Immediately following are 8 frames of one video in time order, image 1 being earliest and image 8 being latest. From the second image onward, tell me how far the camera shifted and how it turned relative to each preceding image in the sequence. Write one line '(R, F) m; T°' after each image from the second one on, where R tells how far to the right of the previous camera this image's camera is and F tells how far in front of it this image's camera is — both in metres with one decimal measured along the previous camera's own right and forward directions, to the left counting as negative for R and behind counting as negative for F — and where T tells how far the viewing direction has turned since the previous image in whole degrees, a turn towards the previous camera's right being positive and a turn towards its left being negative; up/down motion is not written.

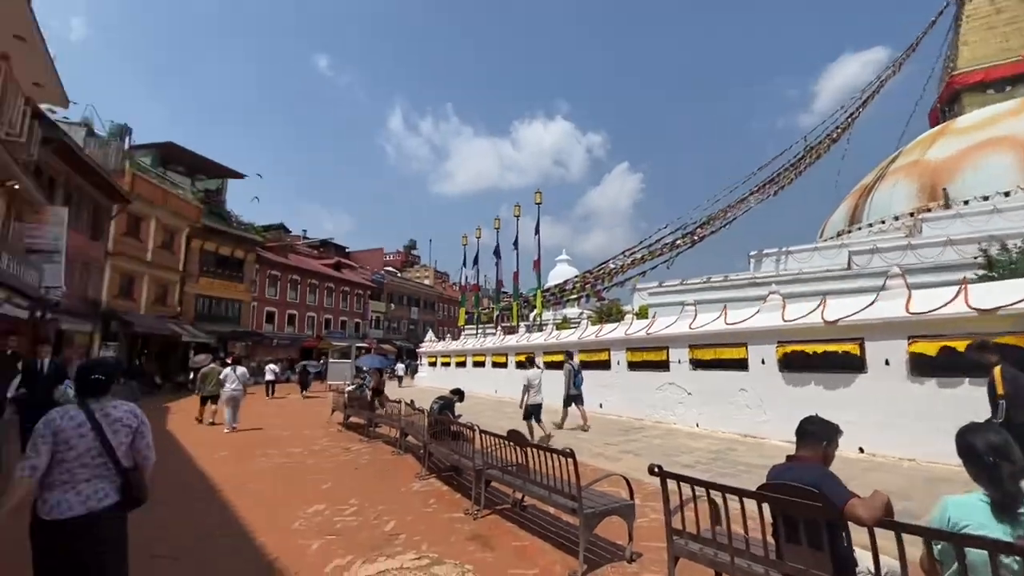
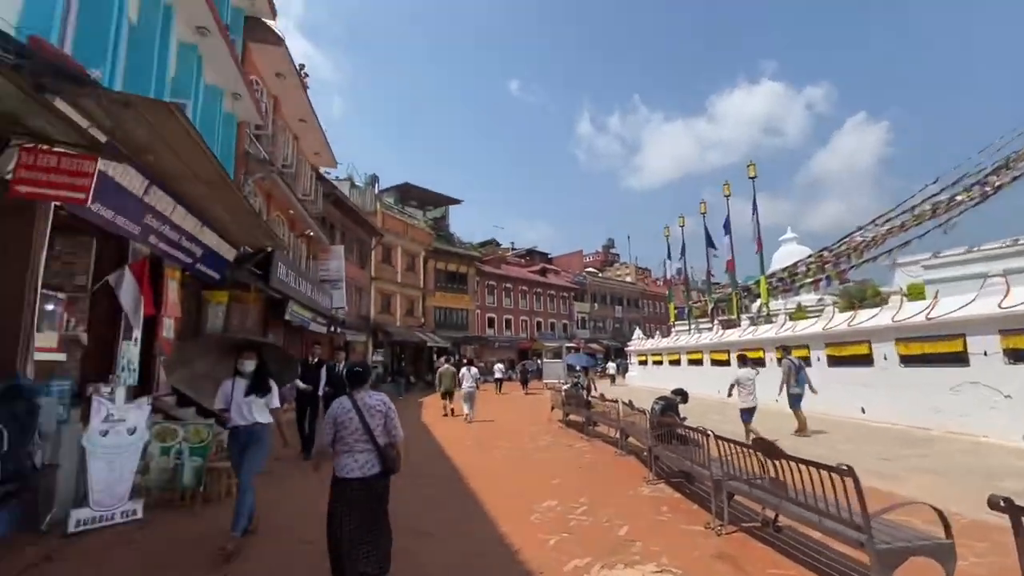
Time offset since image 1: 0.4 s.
(-0.2, +0.2) m; -24°
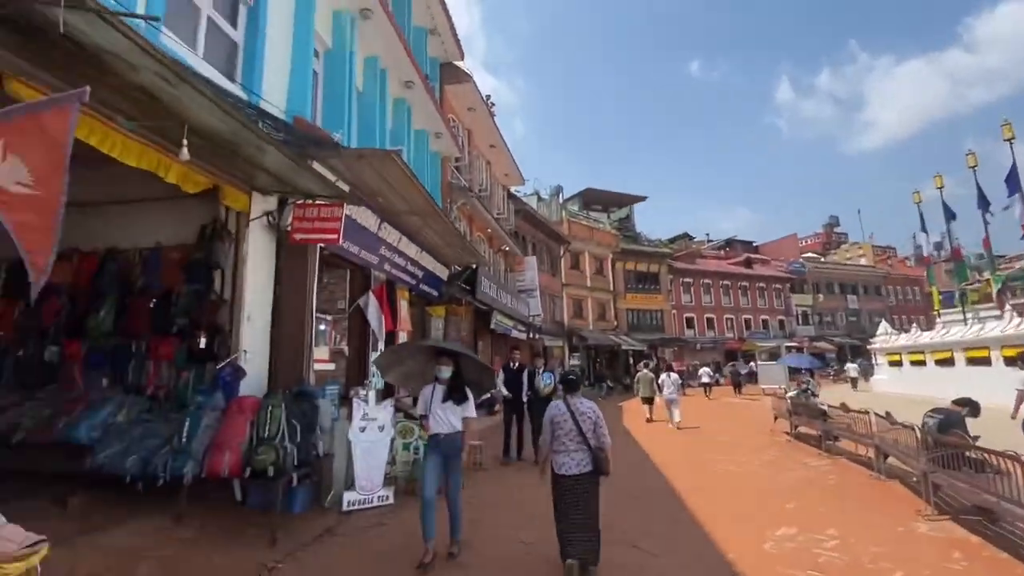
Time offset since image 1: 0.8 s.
(-0.1, +0.2) m; -23°
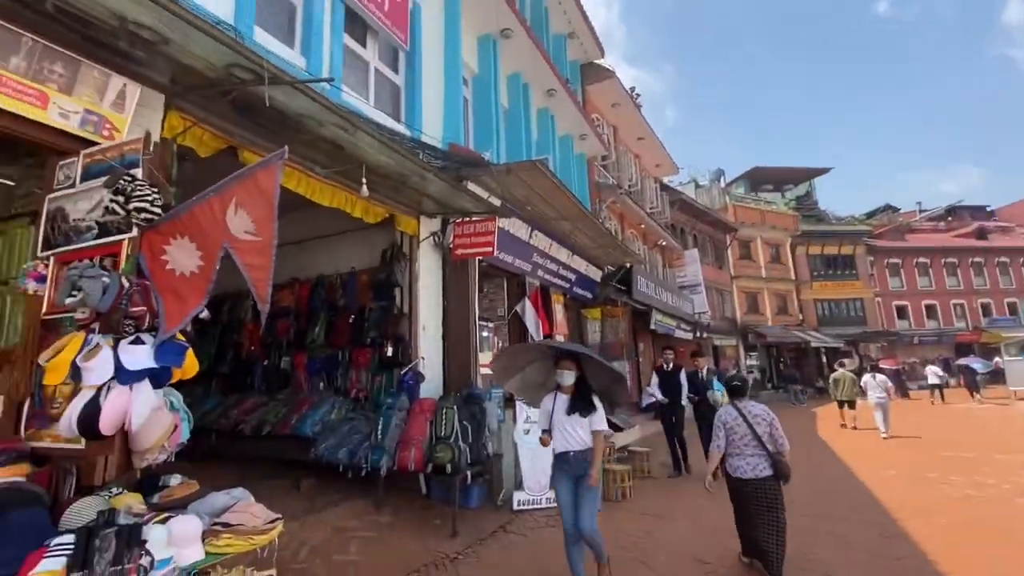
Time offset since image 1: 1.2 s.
(0.0, 0.0) m; -19°
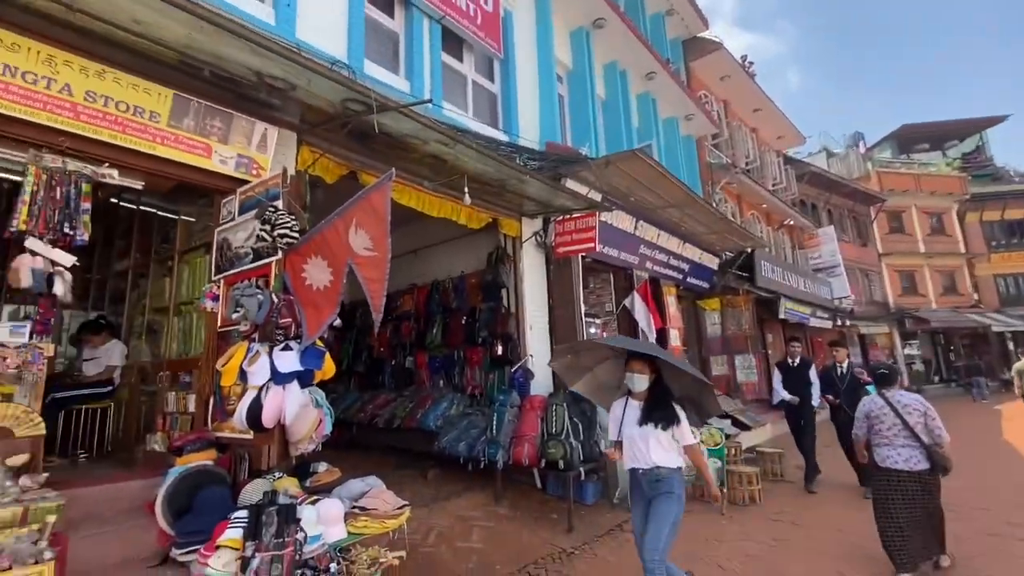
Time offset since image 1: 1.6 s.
(+0.1, 0.0) m; -13°
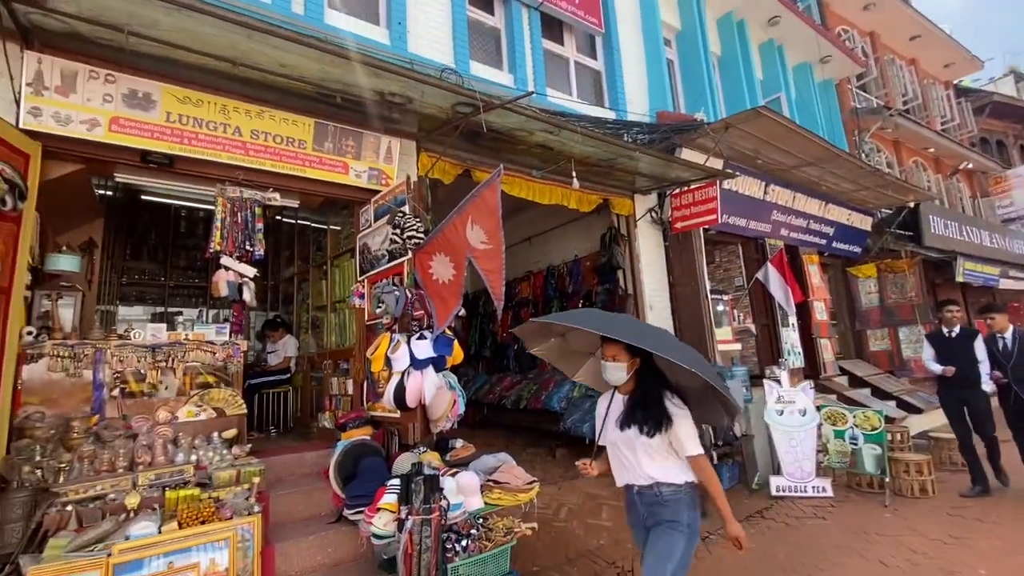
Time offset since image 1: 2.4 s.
(0.0, -0.1) m; -14°
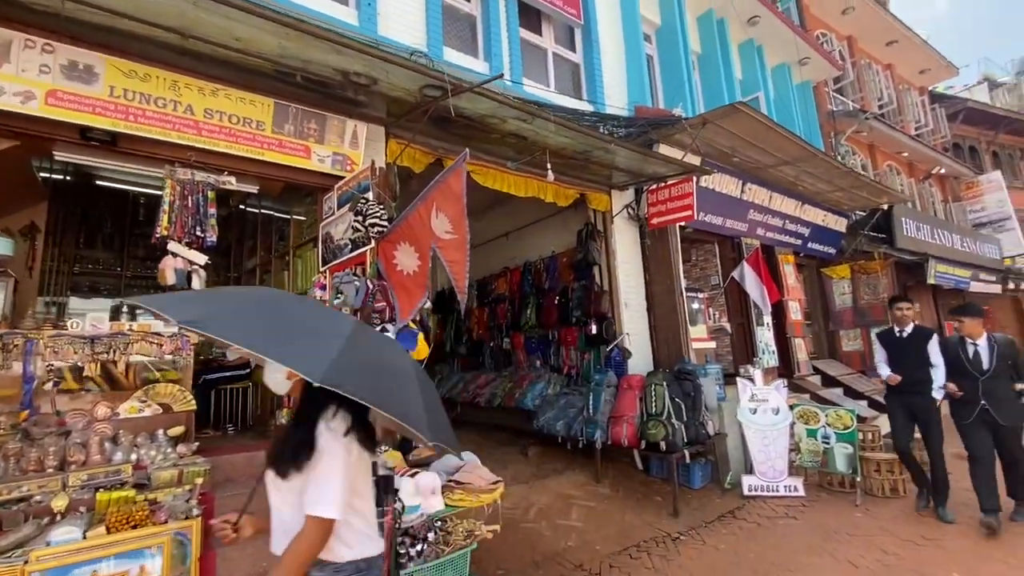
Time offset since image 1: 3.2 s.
(+0.1, +0.2) m; +2°
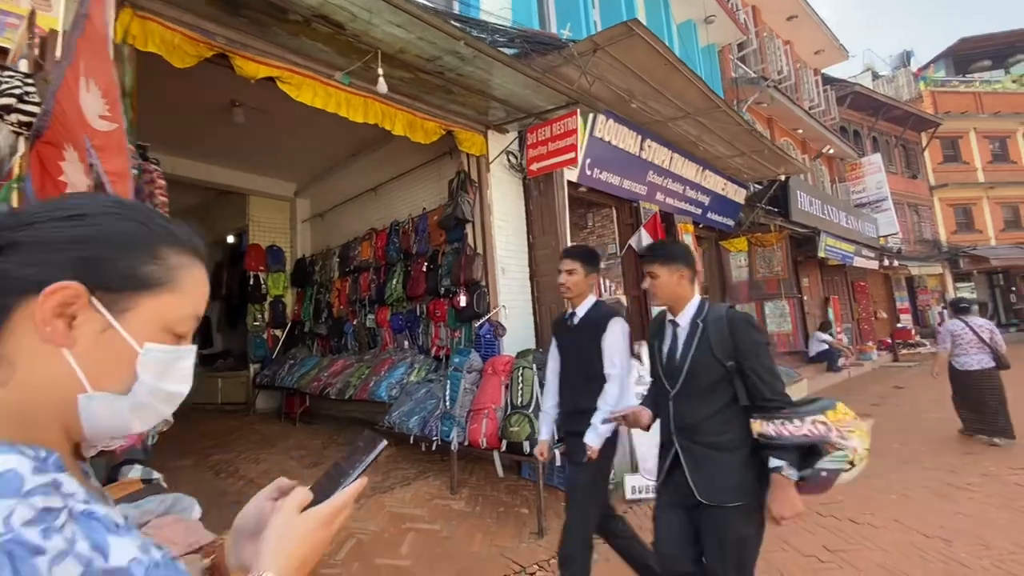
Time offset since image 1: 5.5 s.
(+0.8, +1.2) m; +9°
